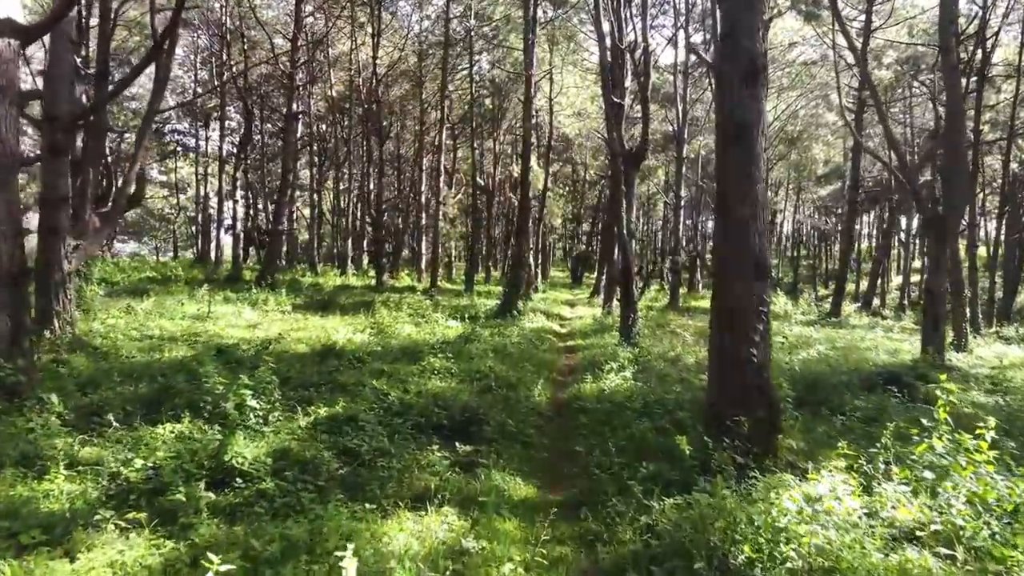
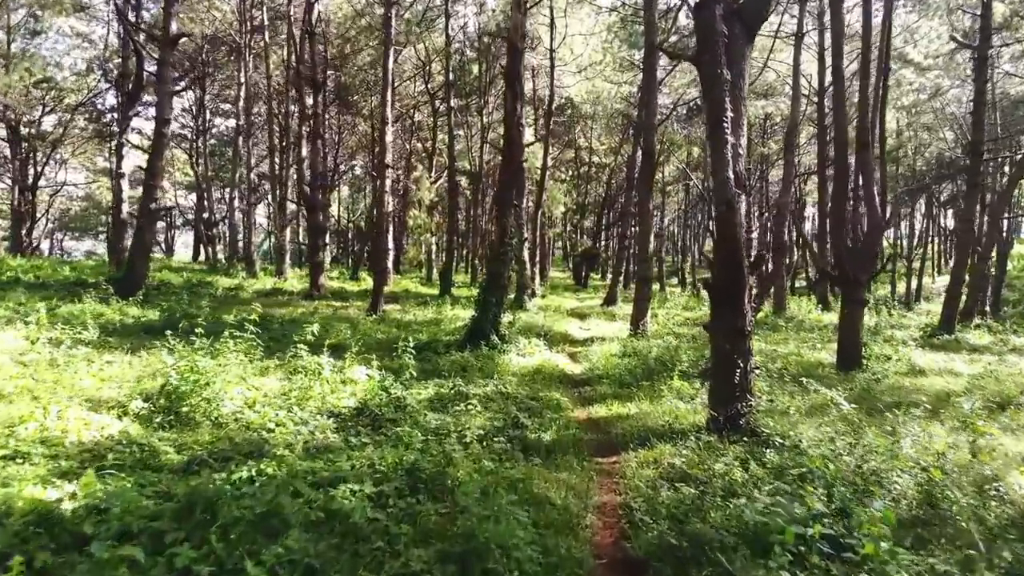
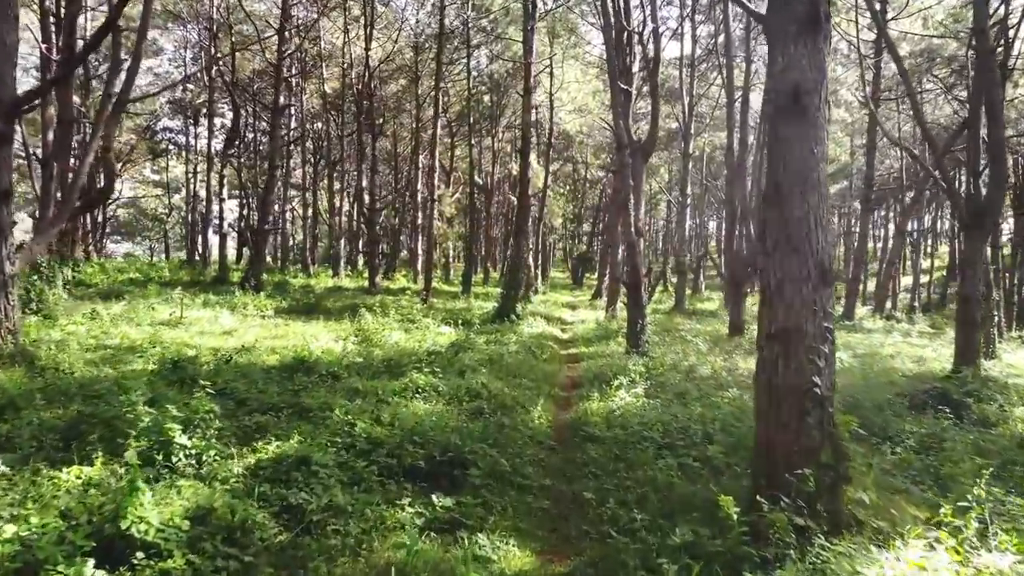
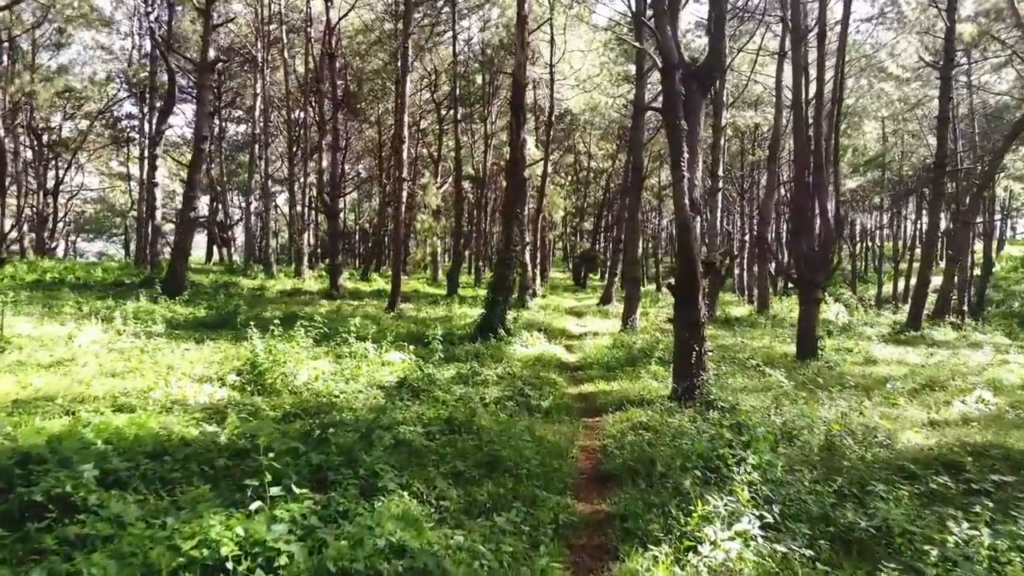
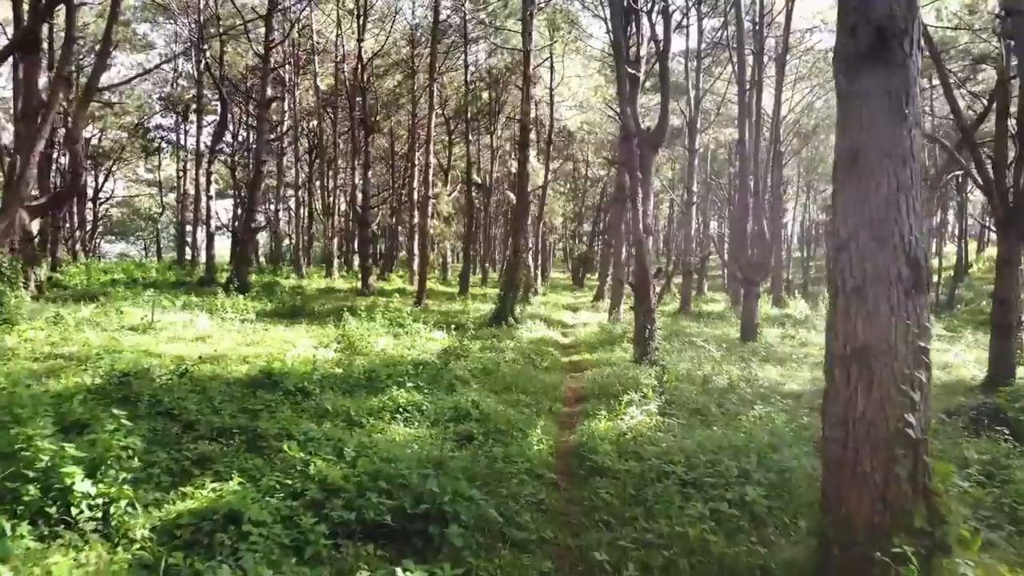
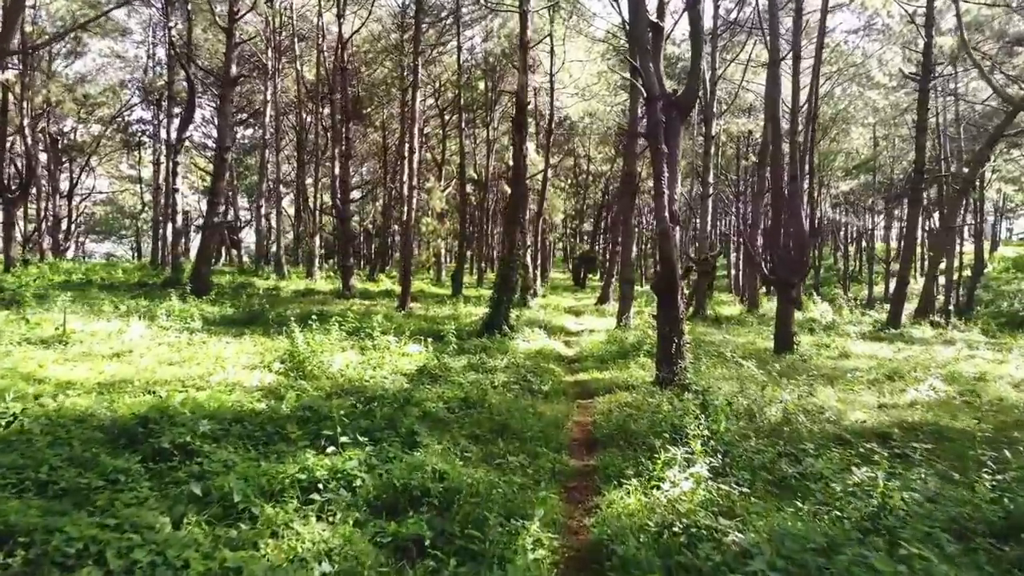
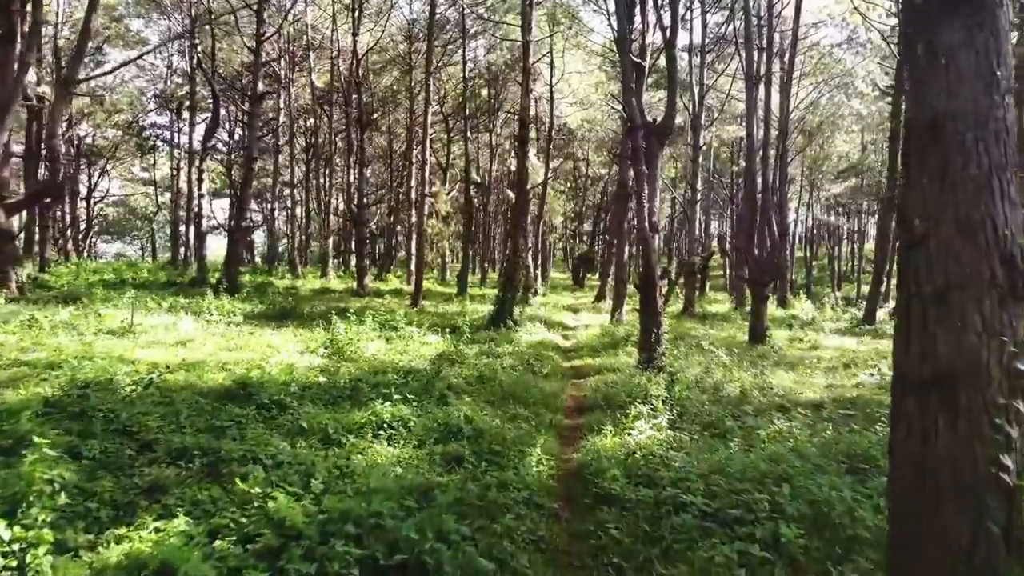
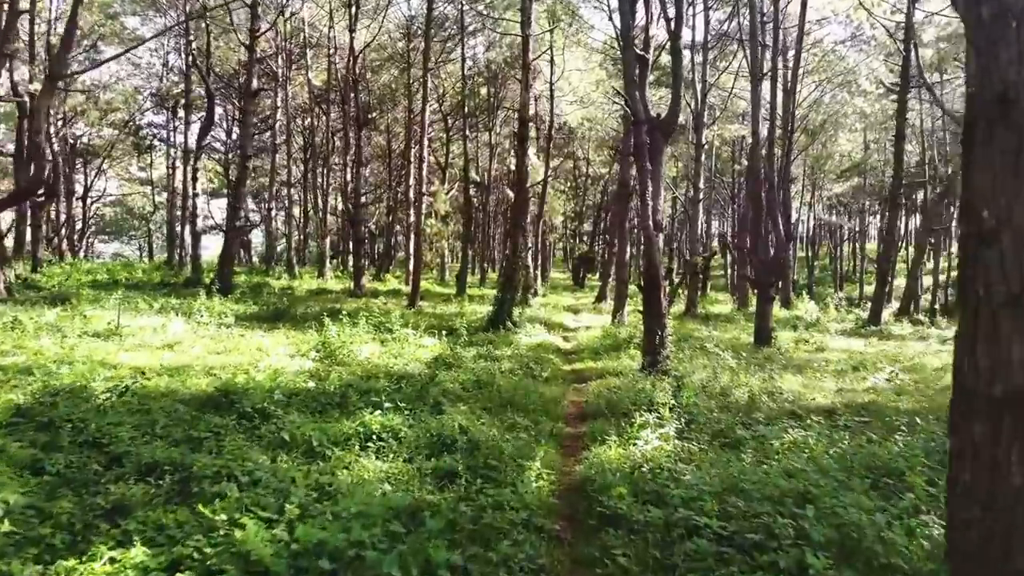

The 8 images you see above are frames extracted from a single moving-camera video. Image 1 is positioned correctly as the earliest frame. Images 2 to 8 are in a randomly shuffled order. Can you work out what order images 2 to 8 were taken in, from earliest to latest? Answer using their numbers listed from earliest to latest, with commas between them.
3, 5, 7, 8, 6, 4, 2
